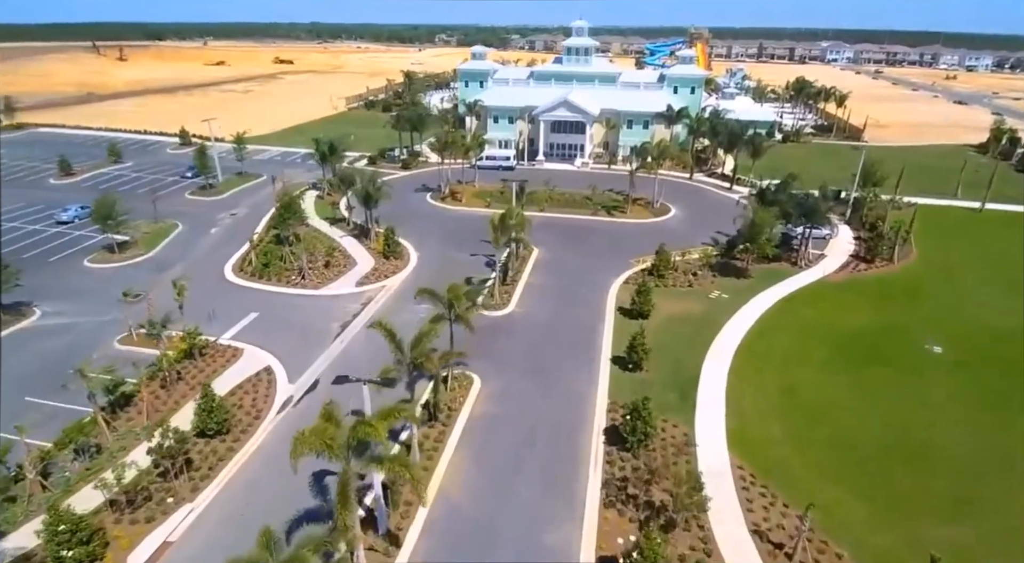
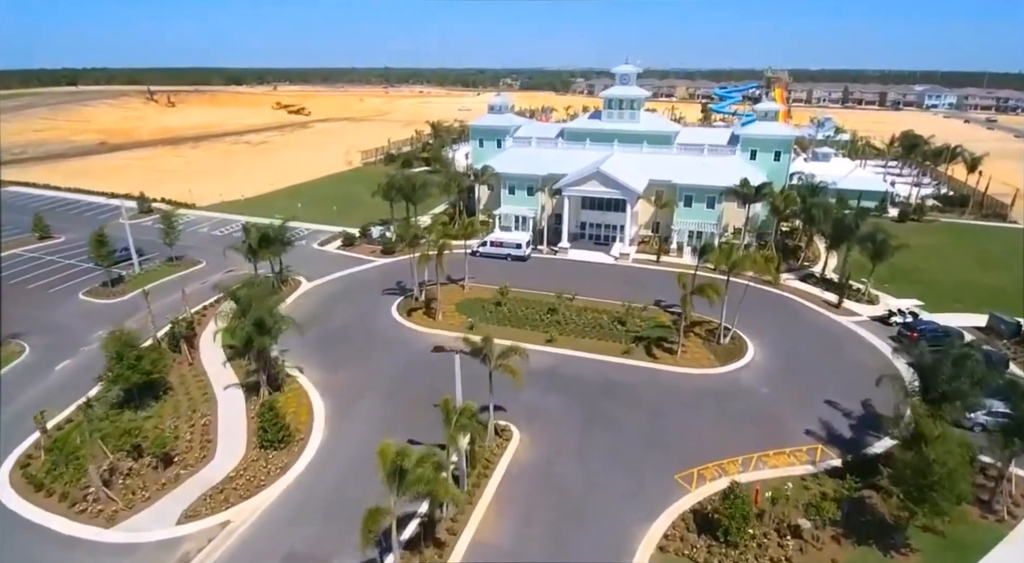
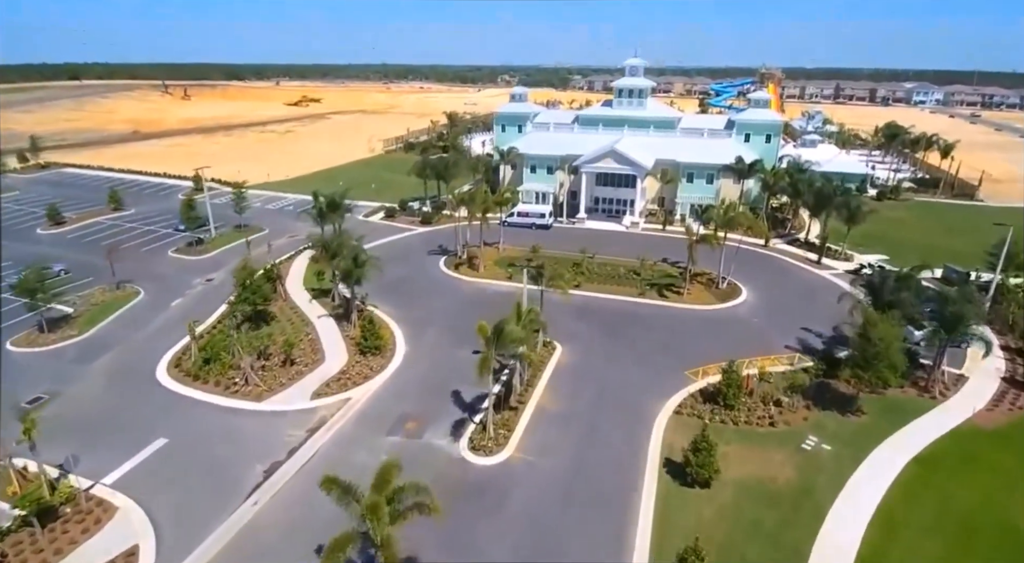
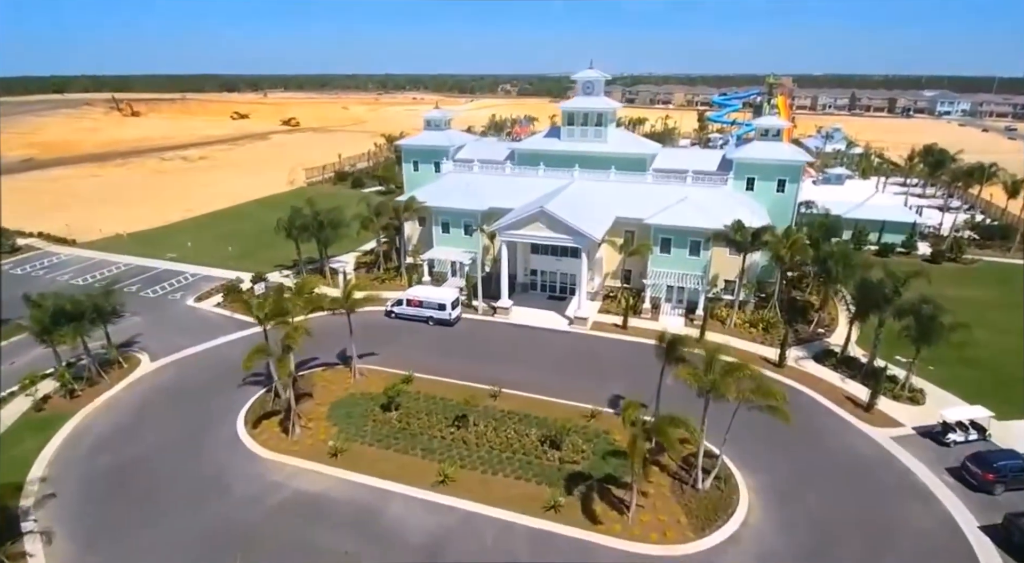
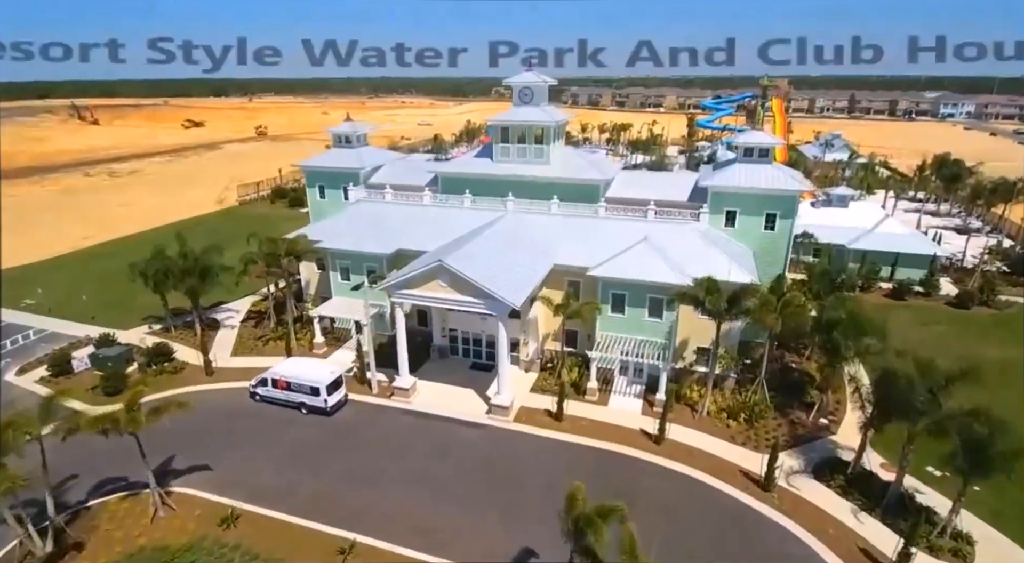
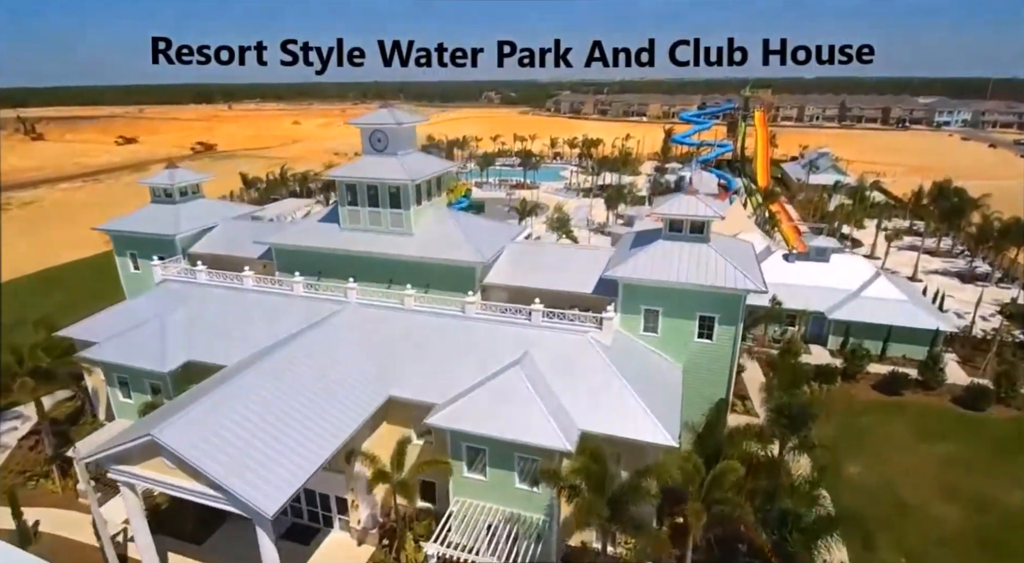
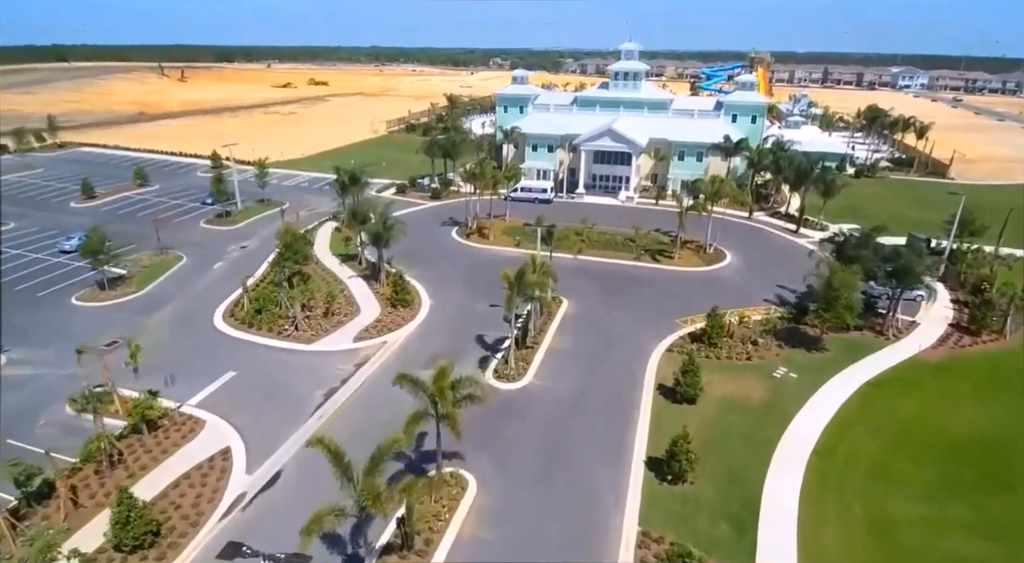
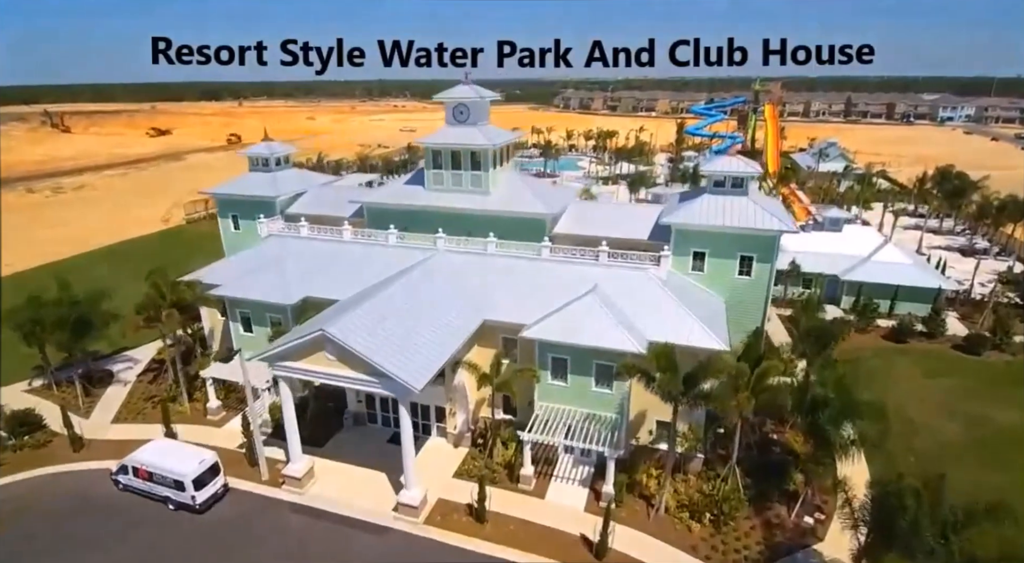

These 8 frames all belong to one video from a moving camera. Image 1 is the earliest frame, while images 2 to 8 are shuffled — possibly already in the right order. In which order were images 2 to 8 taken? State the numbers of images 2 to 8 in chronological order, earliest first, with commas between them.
7, 3, 2, 4, 5, 8, 6
